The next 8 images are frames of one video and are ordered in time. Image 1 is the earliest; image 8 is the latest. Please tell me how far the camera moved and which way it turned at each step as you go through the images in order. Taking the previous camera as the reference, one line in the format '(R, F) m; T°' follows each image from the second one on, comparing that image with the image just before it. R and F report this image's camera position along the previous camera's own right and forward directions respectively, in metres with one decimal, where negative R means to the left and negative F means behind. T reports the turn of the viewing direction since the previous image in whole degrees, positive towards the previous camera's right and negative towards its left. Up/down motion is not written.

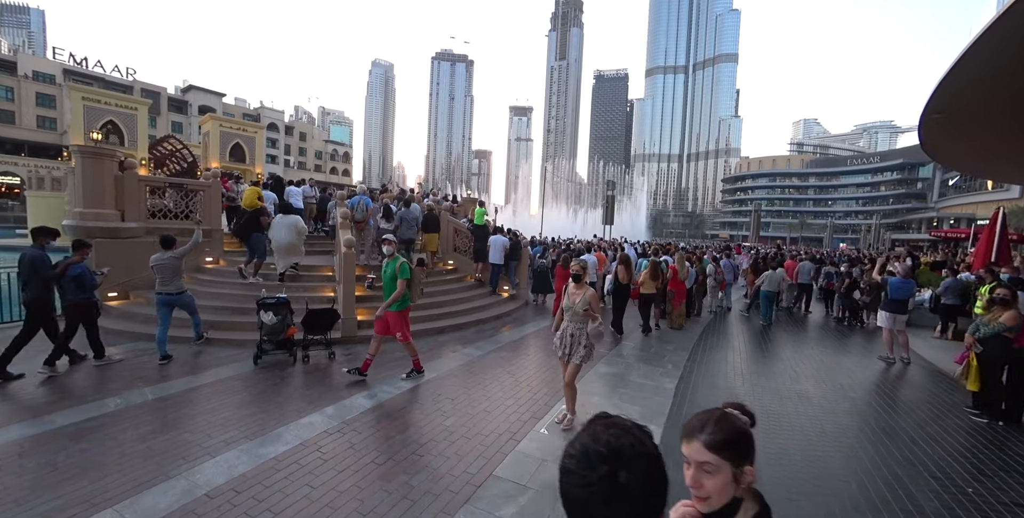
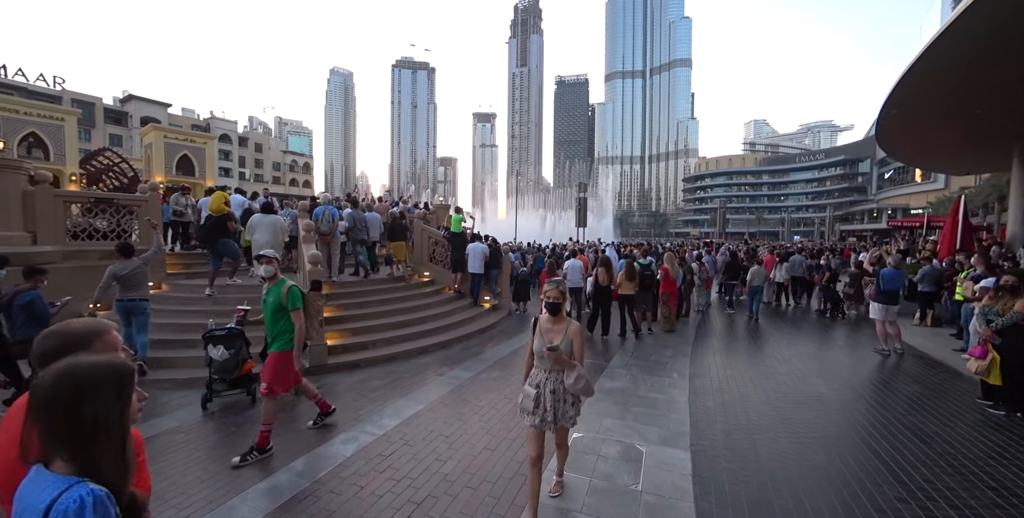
(-0.3, +0.7) m; +4°
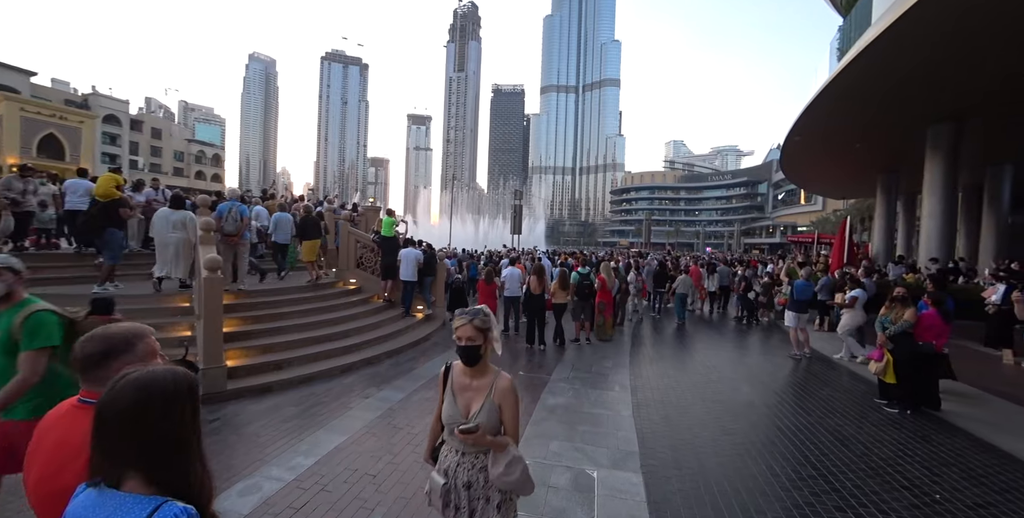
(-0.1, +0.5) m; +9°
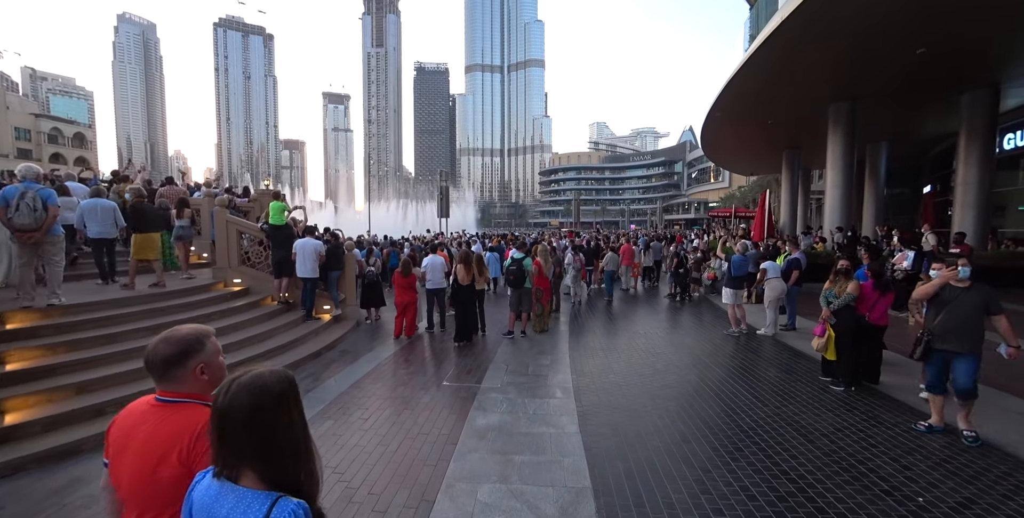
(+0.2, +1.2) m; +9°
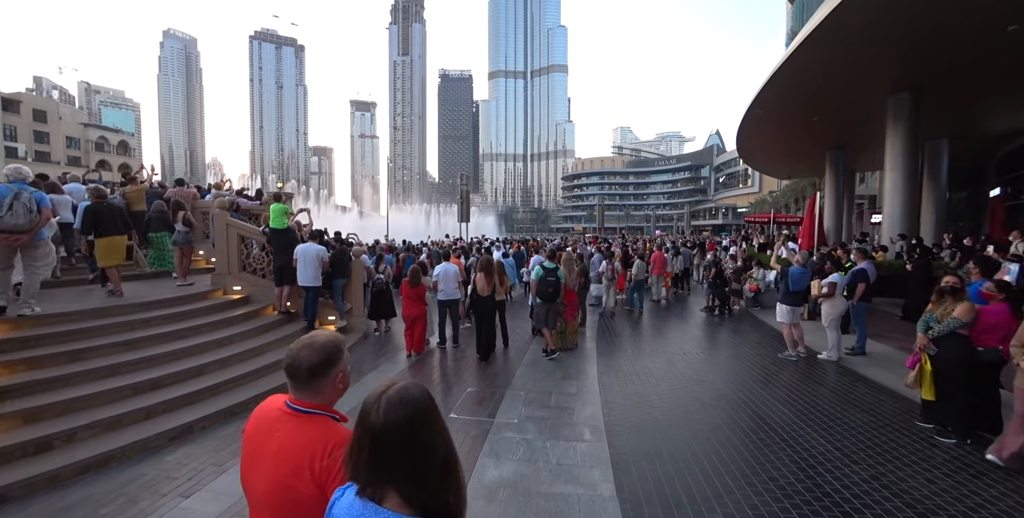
(0.0, +1.0) m; -3°
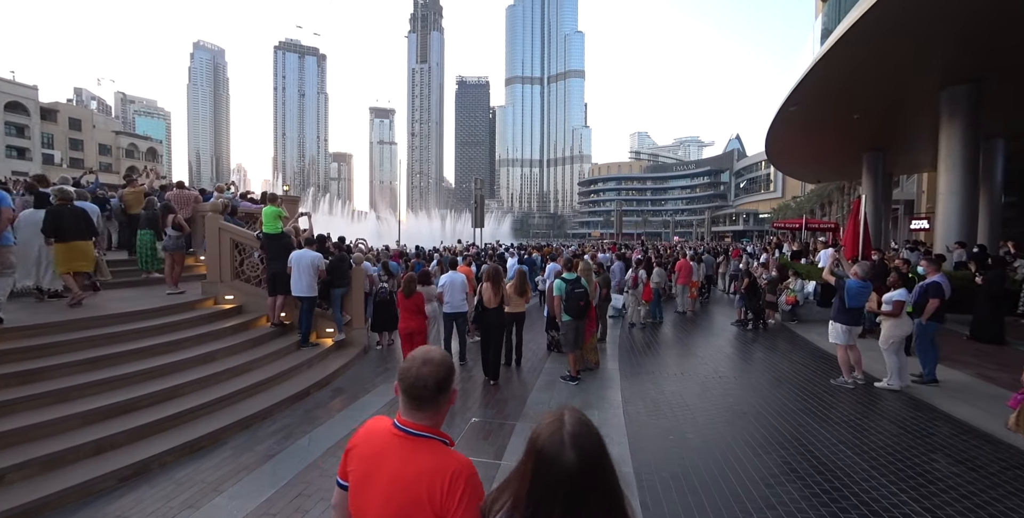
(0.0, +0.8) m; -2°
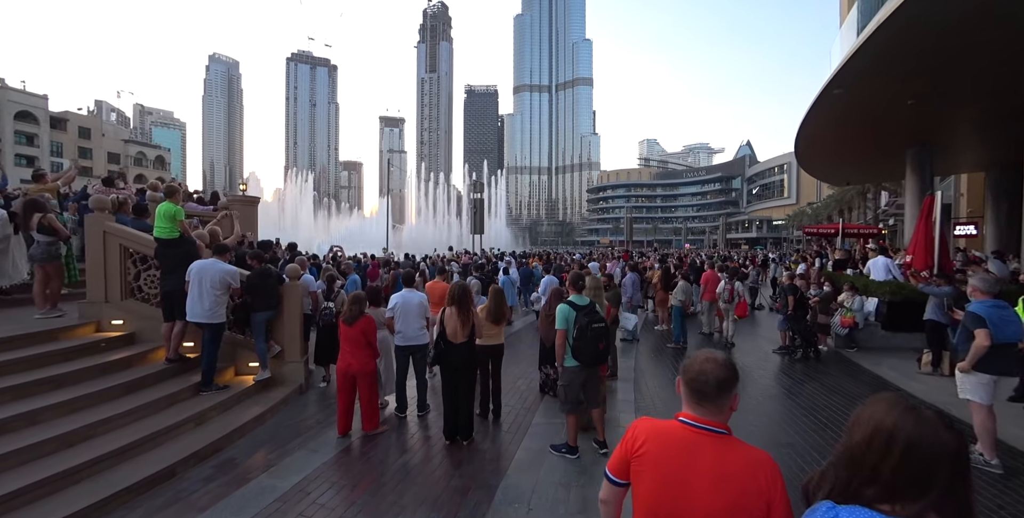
(+0.4, +2.1) m; -1°
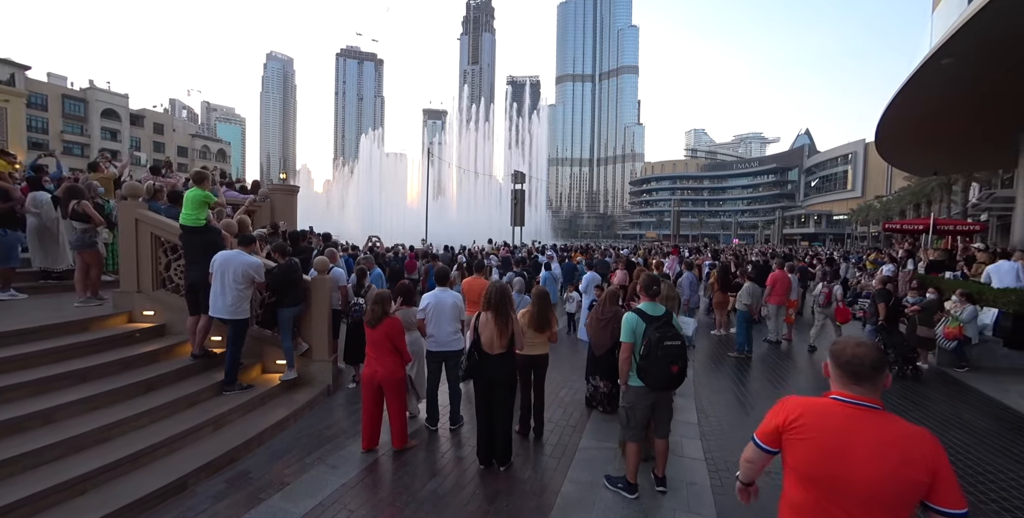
(-0.1, +0.7) m; -5°
